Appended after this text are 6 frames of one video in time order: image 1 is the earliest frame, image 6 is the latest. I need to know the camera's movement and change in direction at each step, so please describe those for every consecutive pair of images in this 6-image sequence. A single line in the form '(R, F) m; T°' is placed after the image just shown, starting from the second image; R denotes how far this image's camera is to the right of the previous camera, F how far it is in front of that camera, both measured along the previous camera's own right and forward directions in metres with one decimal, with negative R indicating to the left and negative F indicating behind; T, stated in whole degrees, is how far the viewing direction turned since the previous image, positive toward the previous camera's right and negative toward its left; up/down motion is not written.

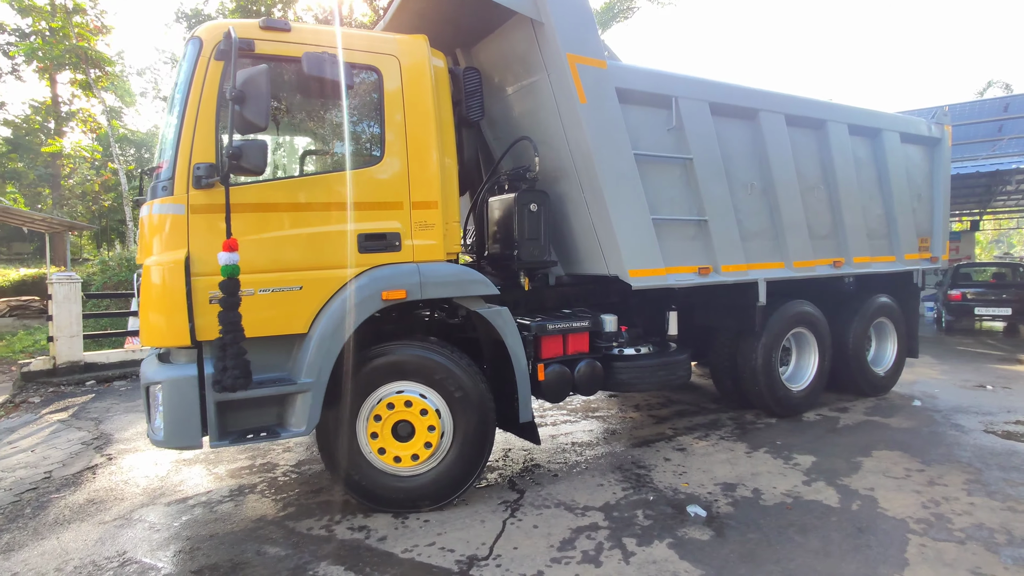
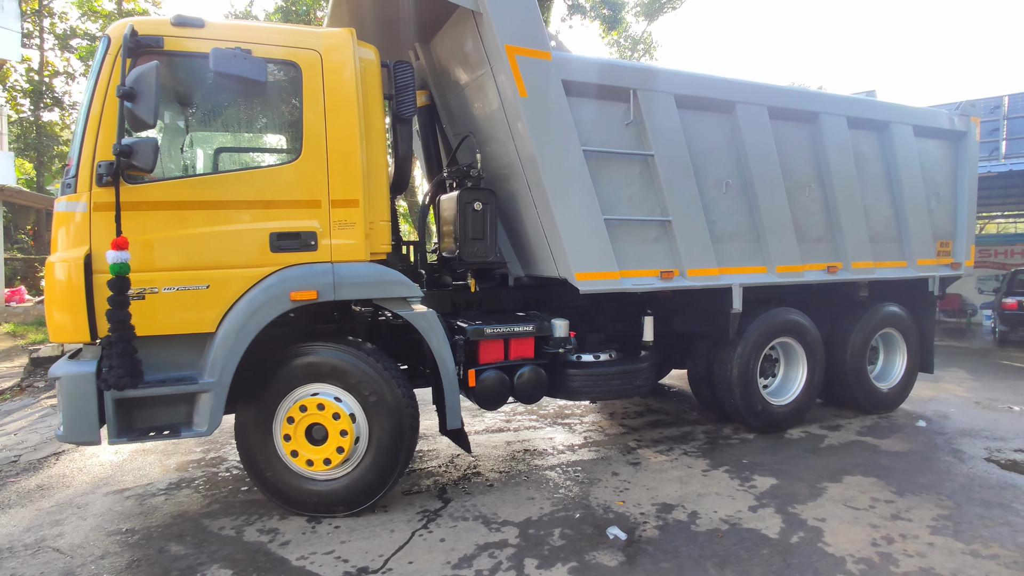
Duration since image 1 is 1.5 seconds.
(+0.8, +0.2) m; -5°
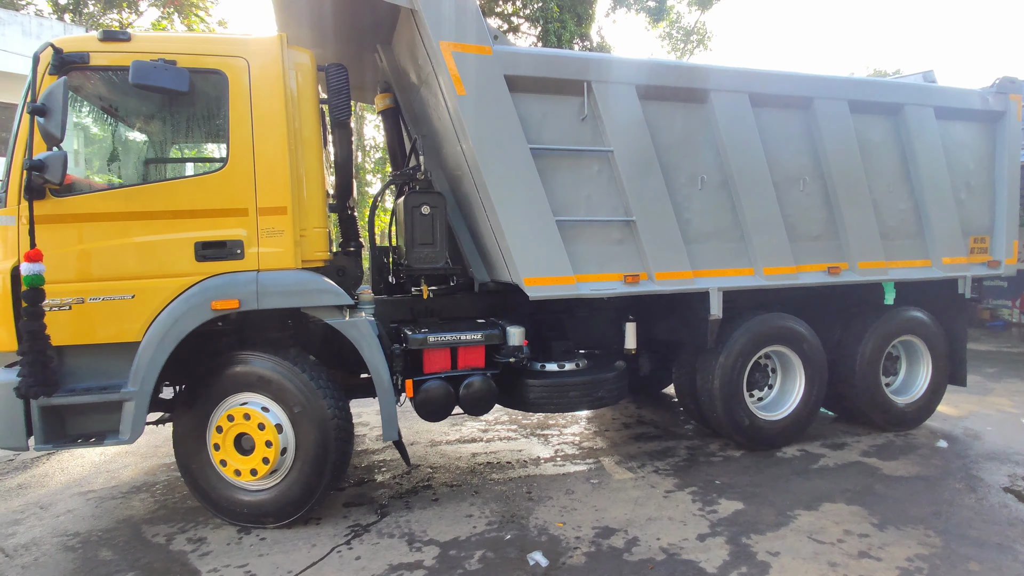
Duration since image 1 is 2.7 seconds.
(+0.8, +0.2) m; -6°
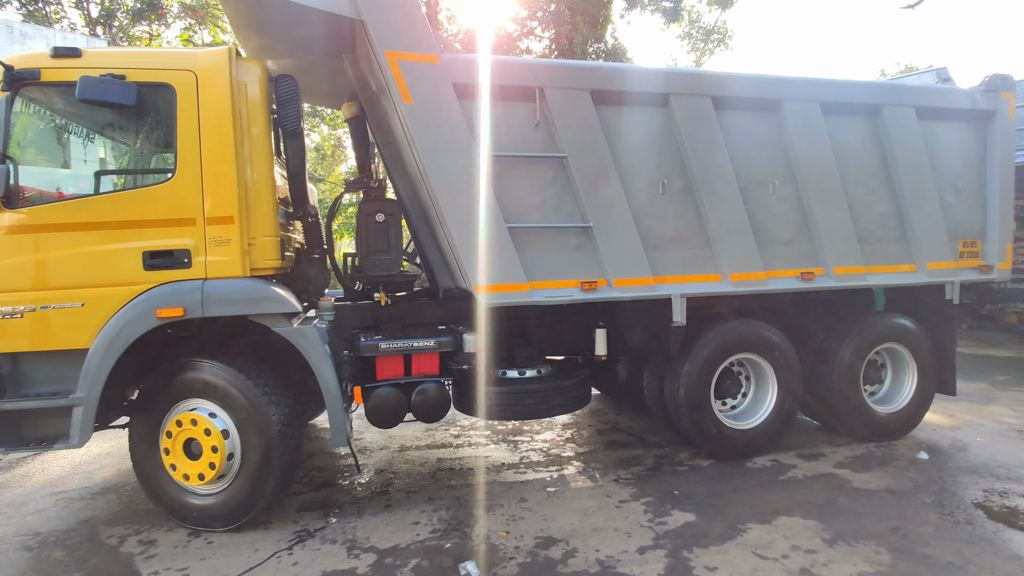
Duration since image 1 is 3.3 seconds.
(+0.5, 0.0) m; -3°
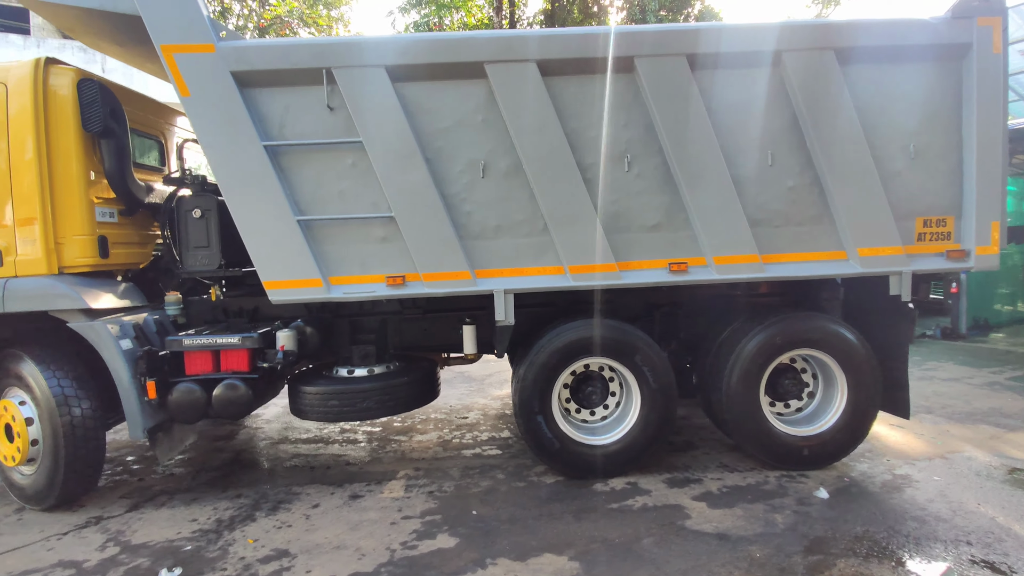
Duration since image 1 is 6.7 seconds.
(+2.0, +0.6) m; -14°
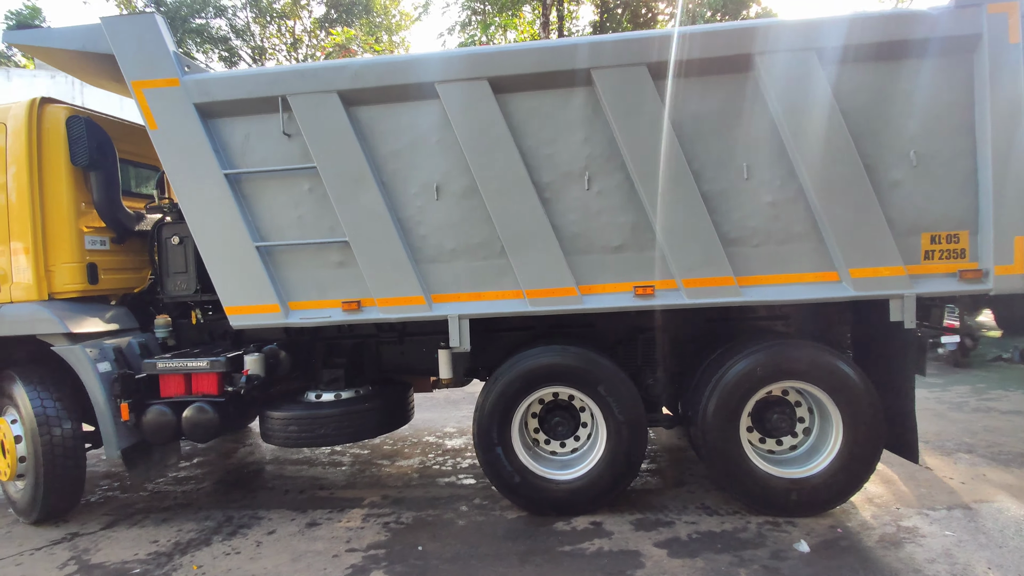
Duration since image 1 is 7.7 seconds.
(+0.7, +0.2) m; -7°
